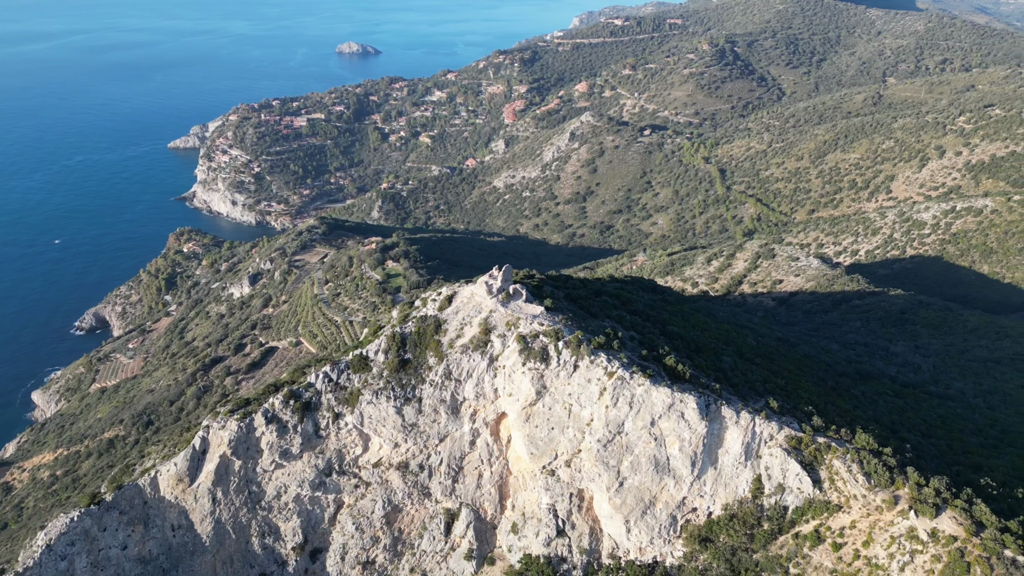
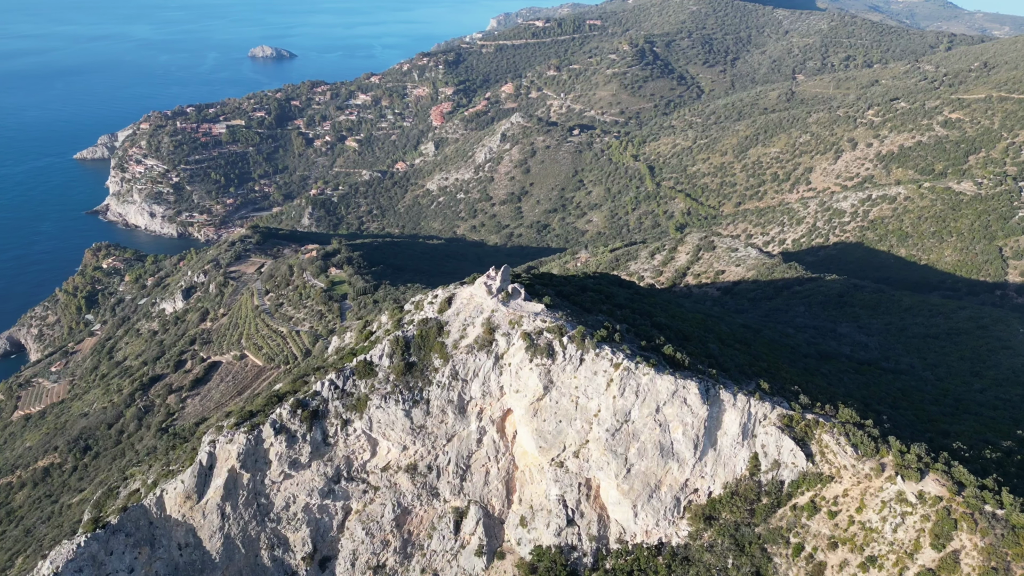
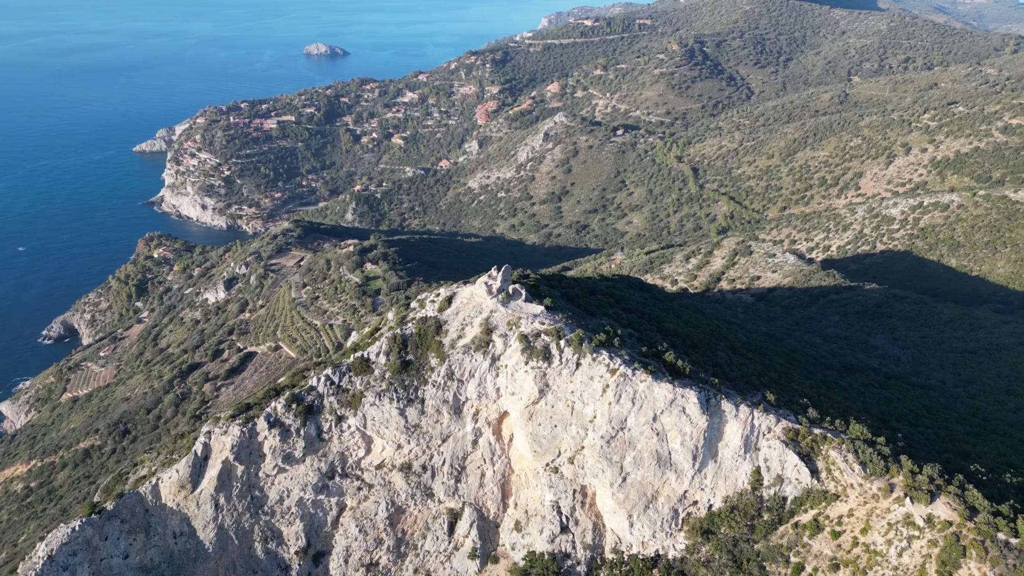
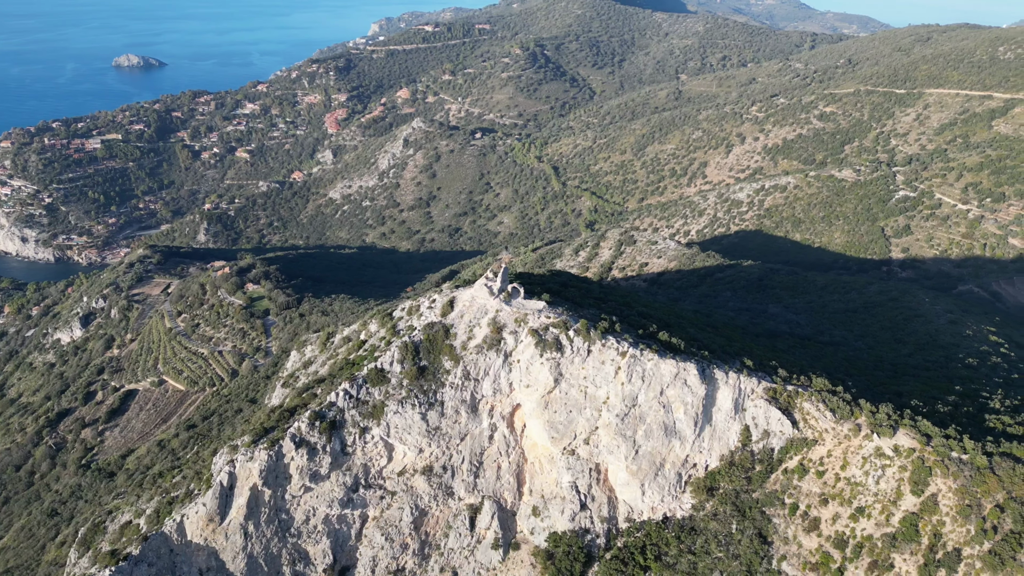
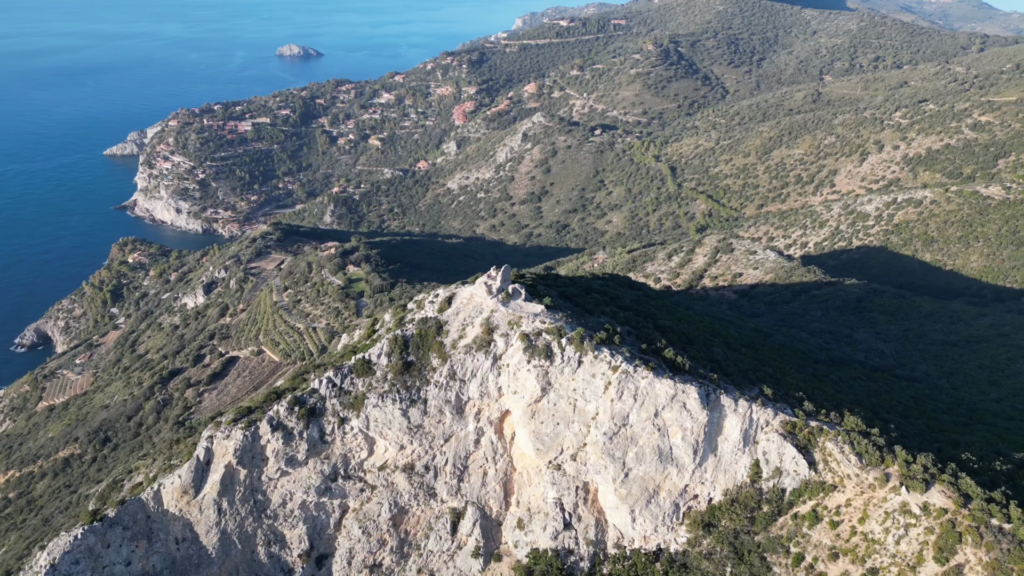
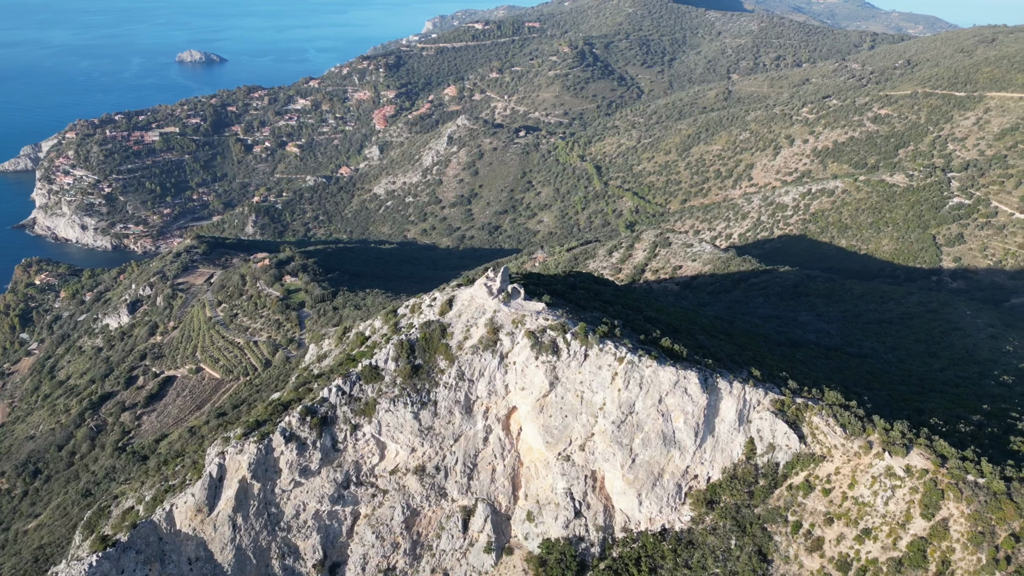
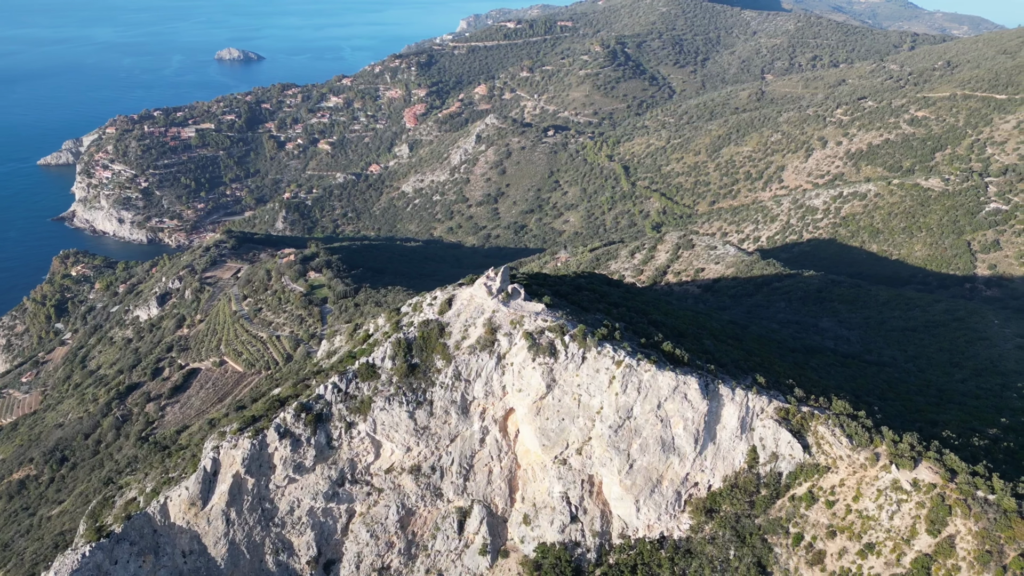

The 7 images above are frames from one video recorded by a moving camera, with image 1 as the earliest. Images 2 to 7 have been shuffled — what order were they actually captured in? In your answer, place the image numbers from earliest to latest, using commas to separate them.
3, 5, 2, 7, 6, 4
